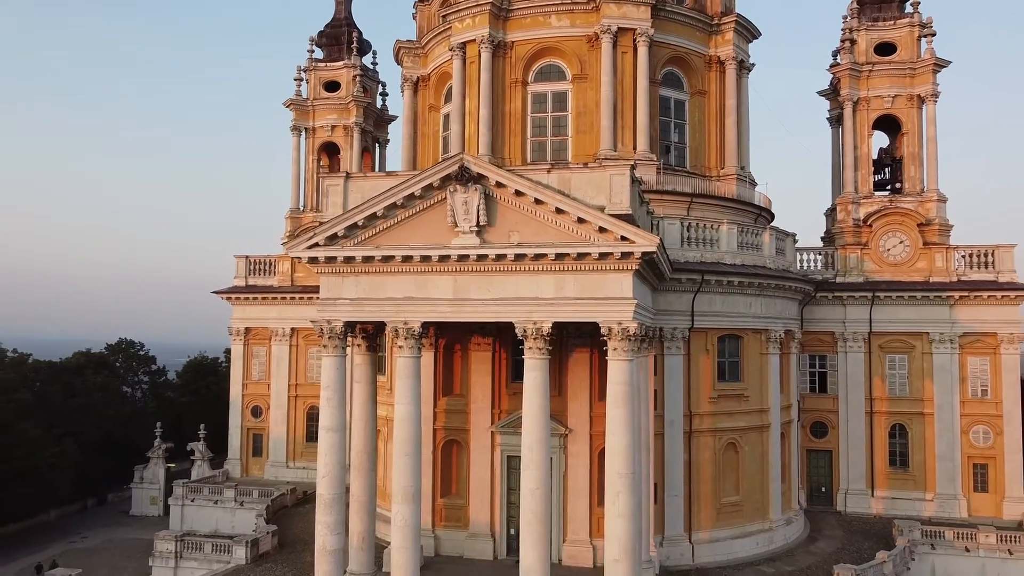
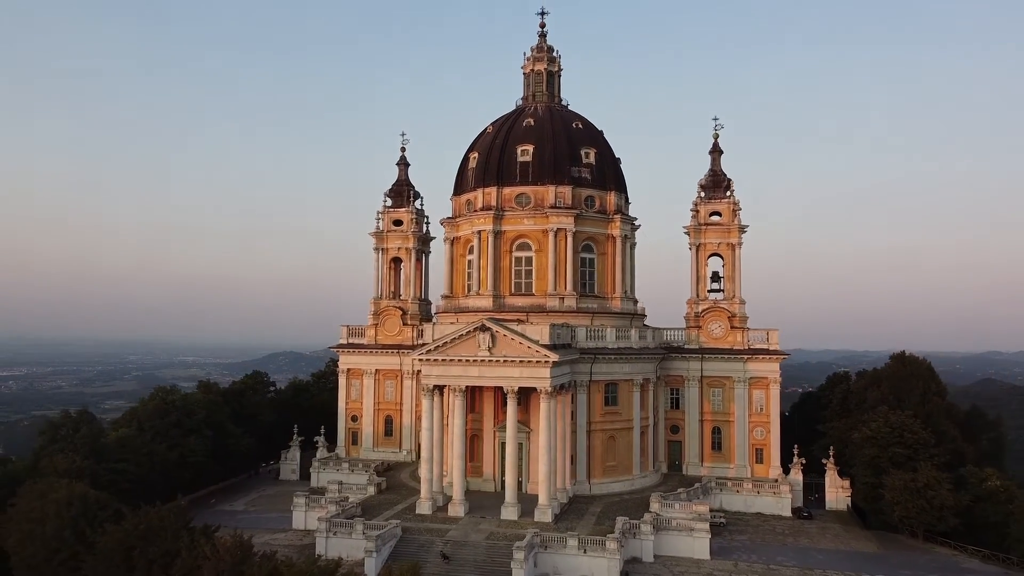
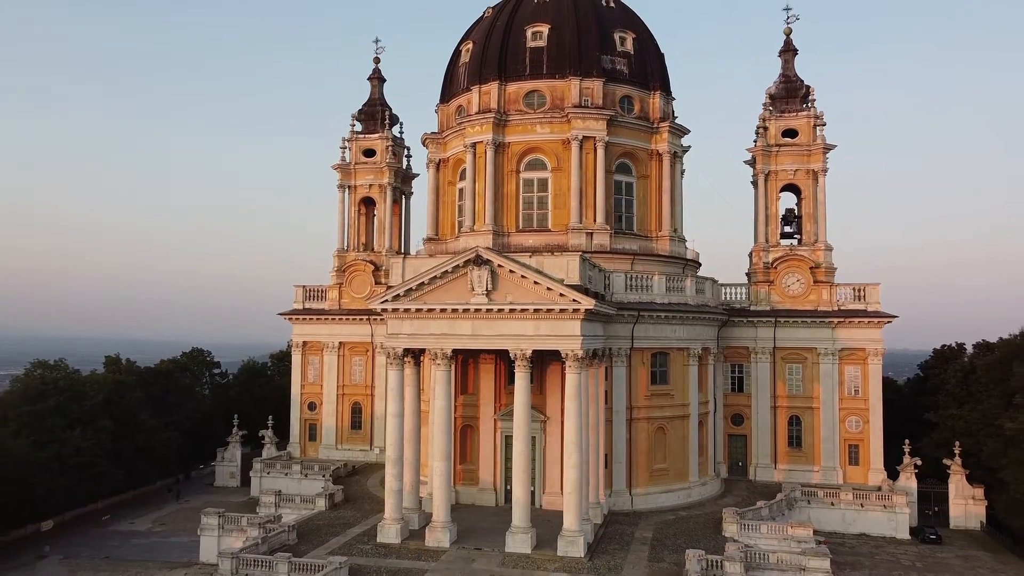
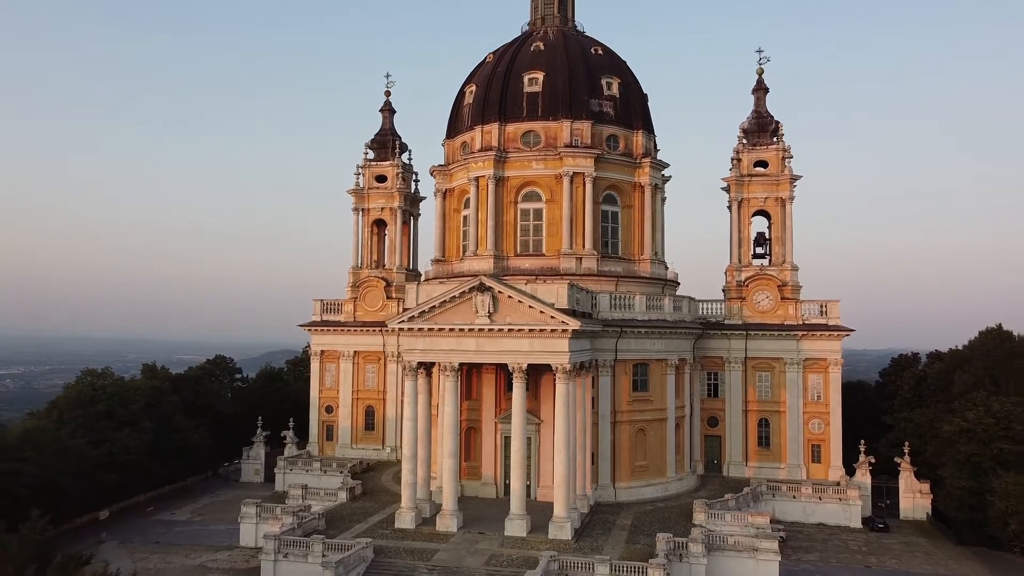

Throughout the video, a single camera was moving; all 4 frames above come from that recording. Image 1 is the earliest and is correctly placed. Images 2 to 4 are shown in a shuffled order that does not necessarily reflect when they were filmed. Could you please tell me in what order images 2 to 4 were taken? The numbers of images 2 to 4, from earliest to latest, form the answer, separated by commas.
3, 4, 2
